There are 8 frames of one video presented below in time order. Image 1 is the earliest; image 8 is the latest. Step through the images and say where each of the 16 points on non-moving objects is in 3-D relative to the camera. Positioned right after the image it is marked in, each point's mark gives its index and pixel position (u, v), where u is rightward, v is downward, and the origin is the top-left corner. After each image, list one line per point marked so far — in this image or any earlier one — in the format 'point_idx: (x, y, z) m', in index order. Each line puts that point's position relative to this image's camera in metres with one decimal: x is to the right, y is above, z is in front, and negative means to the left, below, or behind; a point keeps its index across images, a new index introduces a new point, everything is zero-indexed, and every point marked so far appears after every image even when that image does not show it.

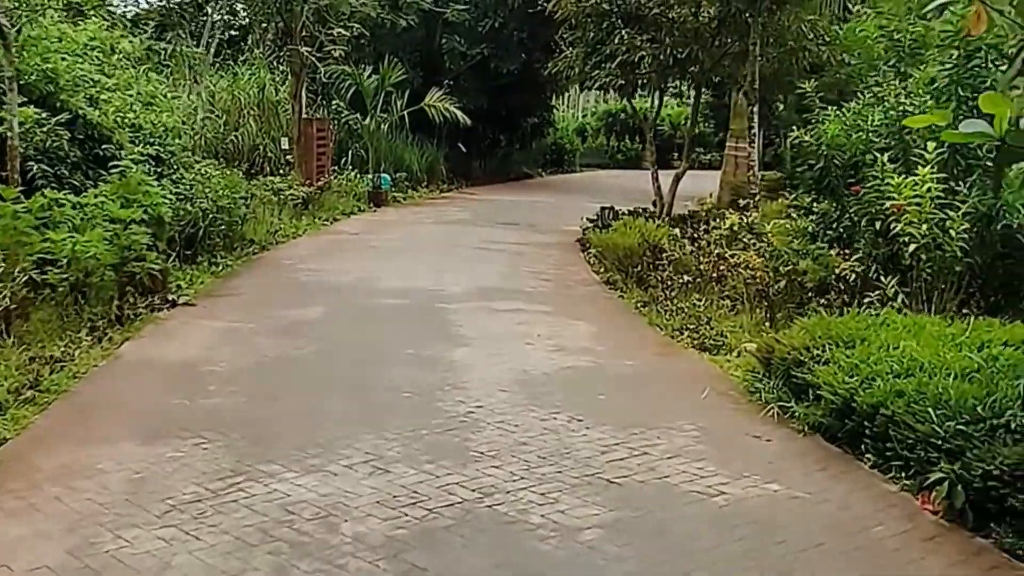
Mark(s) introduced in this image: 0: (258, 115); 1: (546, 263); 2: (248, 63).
0: (-3.6, +2.4, +15.9) m
1: (+0.3, +0.2, +10.5) m
2: (-3.9, +3.3, +16.9) m
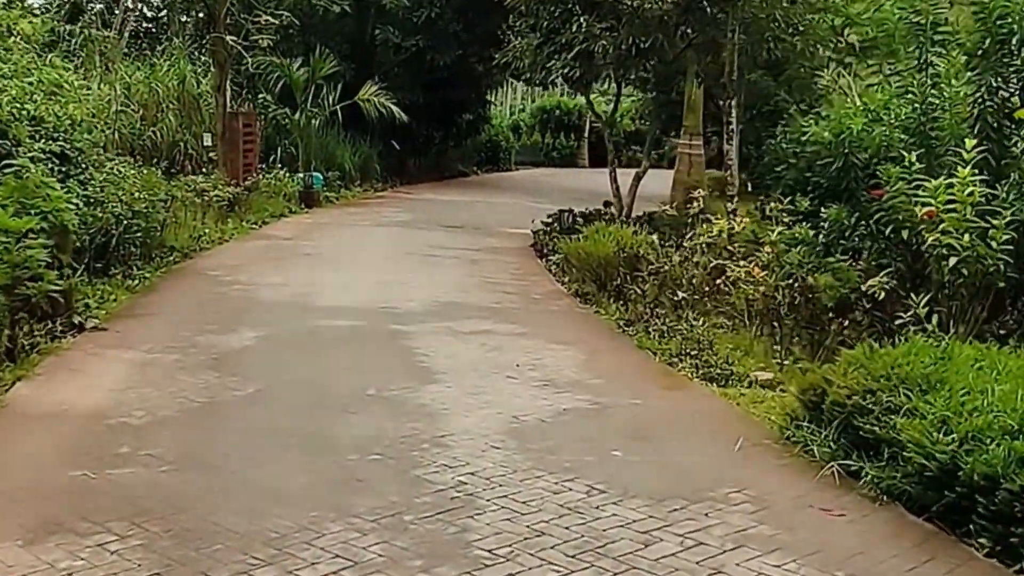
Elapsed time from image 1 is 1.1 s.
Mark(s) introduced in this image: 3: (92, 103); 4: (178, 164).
0: (-4.3, +2.3, +14.7) m
1: (-0.1, +0.1, +9.5) m
2: (-4.7, +3.2, +15.7) m
3: (-3.9, +1.7, +10.7) m
4: (-4.2, +1.6, +14.5) m
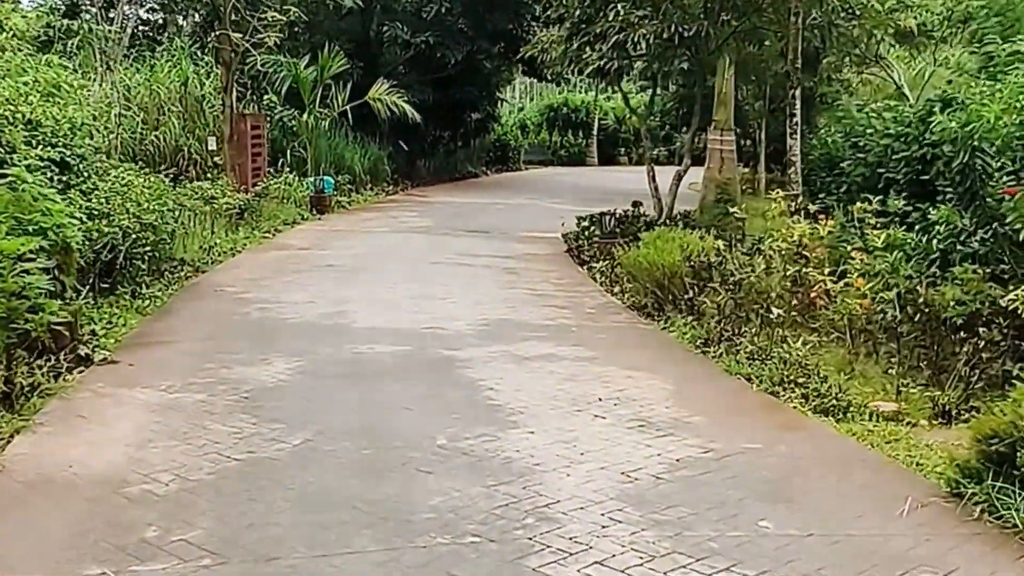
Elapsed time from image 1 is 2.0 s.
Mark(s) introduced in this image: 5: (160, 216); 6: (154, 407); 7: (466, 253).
0: (-4.0, +2.1, +13.8) m
1: (+0.3, 0.0, +8.7) m
2: (-4.5, +3.0, +14.8) m
3: (-3.6, +1.6, +9.8) m
4: (-3.9, +1.4, +13.7) m
5: (-2.6, +0.5, +8.5) m
6: (-1.4, -0.5, +4.6) m
7: (-0.4, +0.3, +10.6) m
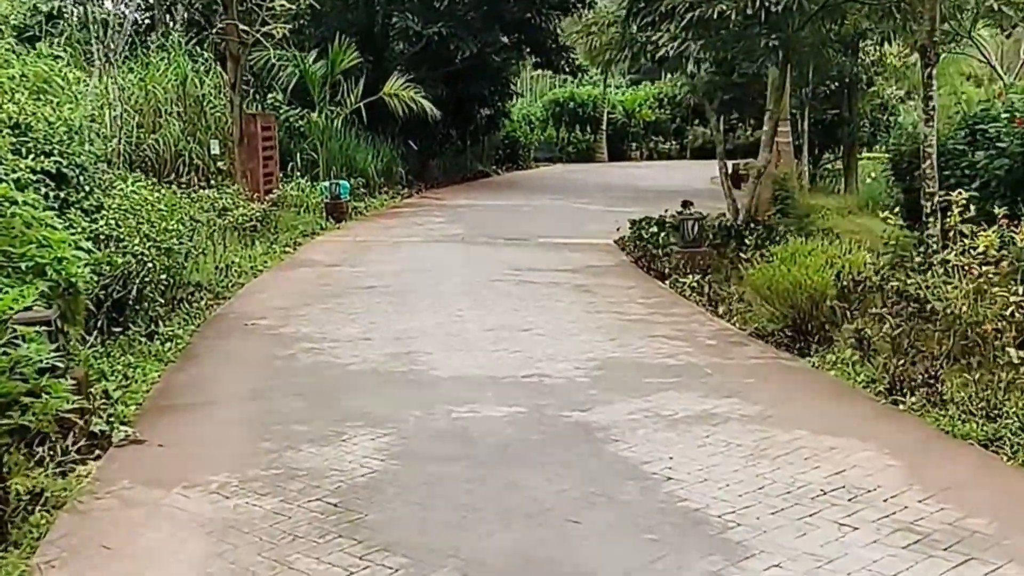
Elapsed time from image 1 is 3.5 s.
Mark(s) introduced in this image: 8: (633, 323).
0: (-3.6, +1.9, +12.4) m
1: (+0.8, -0.1, +7.3) m
2: (-4.1, +2.8, +13.4) m
3: (-3.1, +1.3, +8.4) m
4: (-3.5, +1.2, +12.3) m
5: (-2.1, +0.3, +7.1) m
6: (-0.9, -0.7, +3.2) m
7: (+0.1, +0.2, +9.3) m
8: (+0.7, -0.2, +6.6) m
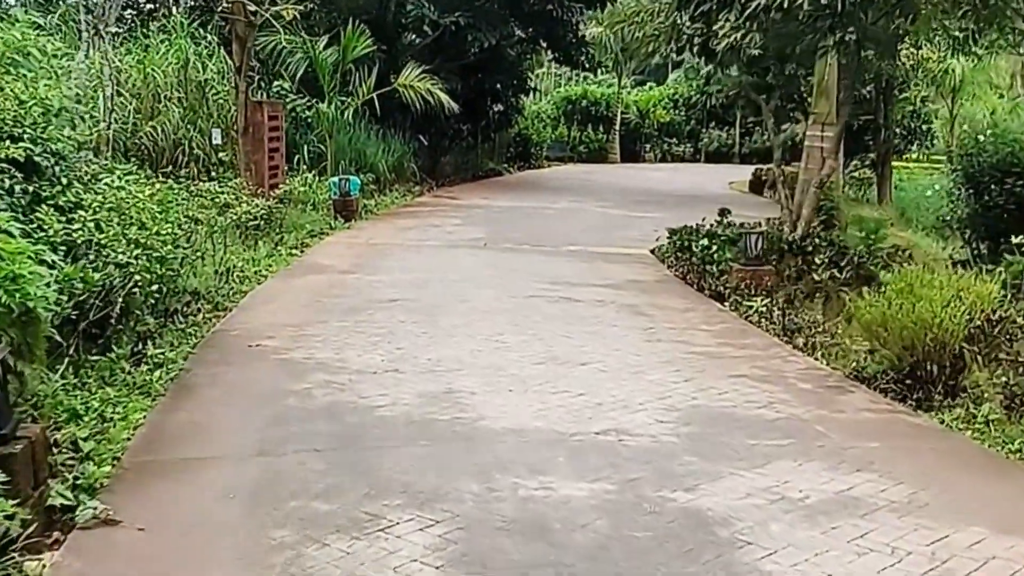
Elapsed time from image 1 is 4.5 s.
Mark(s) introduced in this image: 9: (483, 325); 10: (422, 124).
0: (-3.3, +1.9, +11.4) m
1: (+1.0, -0.2, +6.3) m
2: (-3.7, +2.8, +12.4) m
3: (-2.8, +1.3, +7.4) m
4: (-3.2, +1.2, +11.3) m
5: (-1.8, +0.3, +6.1) m
6: (-0.6, -0.8, +2.2) m
7: (+0.3, +0.1, +8.3) m
8: (+1.0, -0.3, +5.6) m
9: (-0.2, -0.2, +6.3) m
10: (-1.5, +2.7, +18.9) m
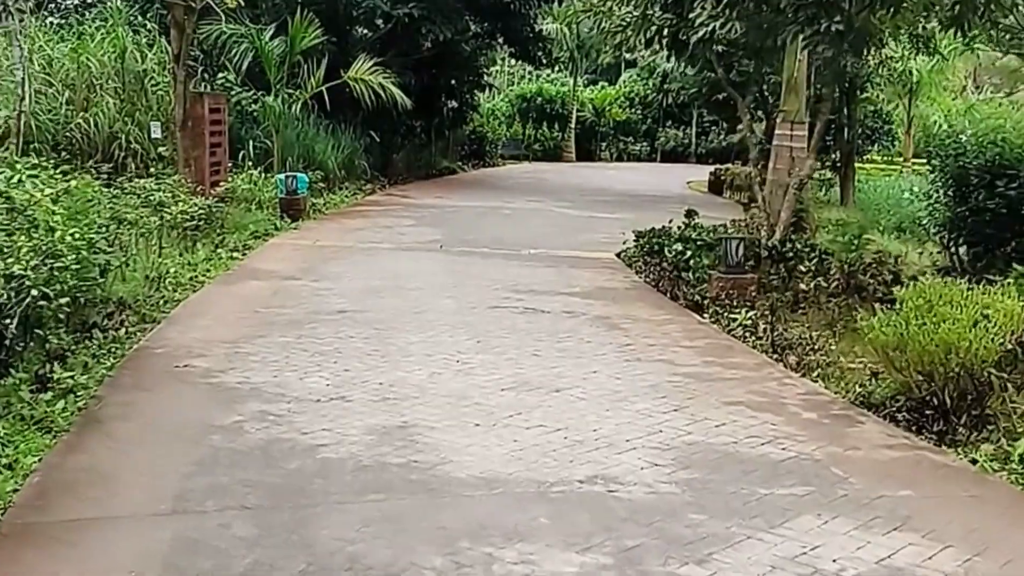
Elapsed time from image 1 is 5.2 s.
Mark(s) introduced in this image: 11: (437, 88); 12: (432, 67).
0: (-3.7, +1.9, +10.6) m
1: (+0.8, -0.3, +5.7) m
2: (-4.2, +2.8, +11.6) m
3: (-3.1, +1.3, +6.7) m
4: (-3.6, +1.1, +10.5) m
5: (-2.0, +0.2, +5.4) m
6: (-0.6, -0.8, +1.5) m
7: (0.0, 0.0, +7.7) m
8: (+0.8, -0.4, +5.0) m
9: (-0.3, -0.3, +5.6) m
10: (-2.2, +2.7, +18.2) m
11: (-1.3, +3.4, +19.6) m
12: (-1.3, +3.6, +18.9) m
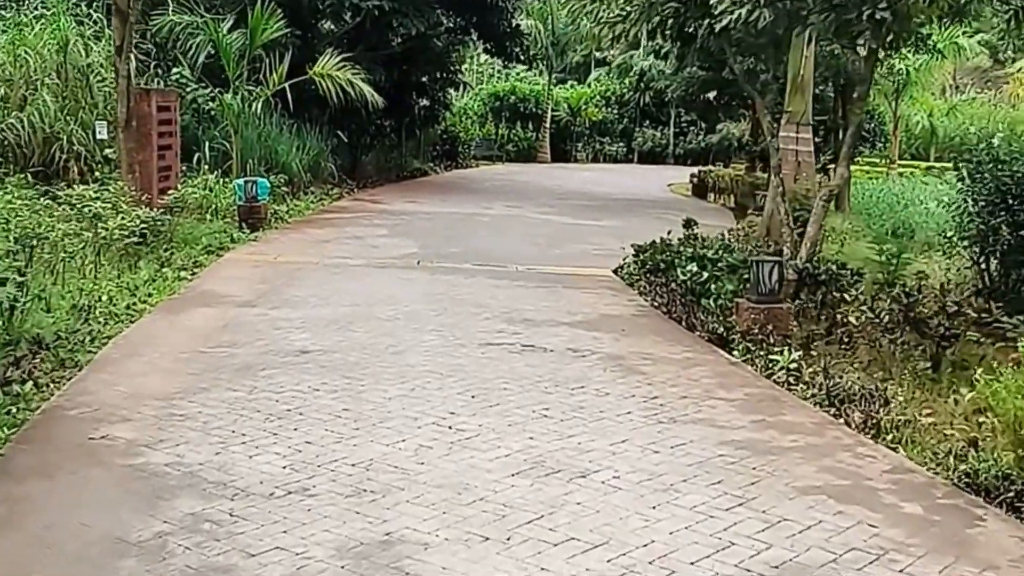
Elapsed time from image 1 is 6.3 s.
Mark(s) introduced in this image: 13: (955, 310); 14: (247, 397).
0: (-3.8, +1.7, +9.5) m
1: (+0.9, -0.5, +4.7) m
2: (-4.3, +2.6, +10.4) m
3: (-3.1, +1.1, +5.5) m
4: (-3.7, +1.0, +9.3) m
5: (-2.0, 0.0, +4.3) m
6: (-0.5, -1.0, +0.5) m
7: (0.0, -0.2, +6.6) m
8: (+0.8, -0.6, +4.0) m
9: (-0.3, -0.4, +4.6) m
10: (-2.5, +2.5, +17.1) m
11: (-1.7, +3.3, +18.5) m
12: (-1.7, +3.5, +17.8) m
13: (+2.3, -0.1, +6.0) m
14: (-1.1, -0.4, +4.5) m
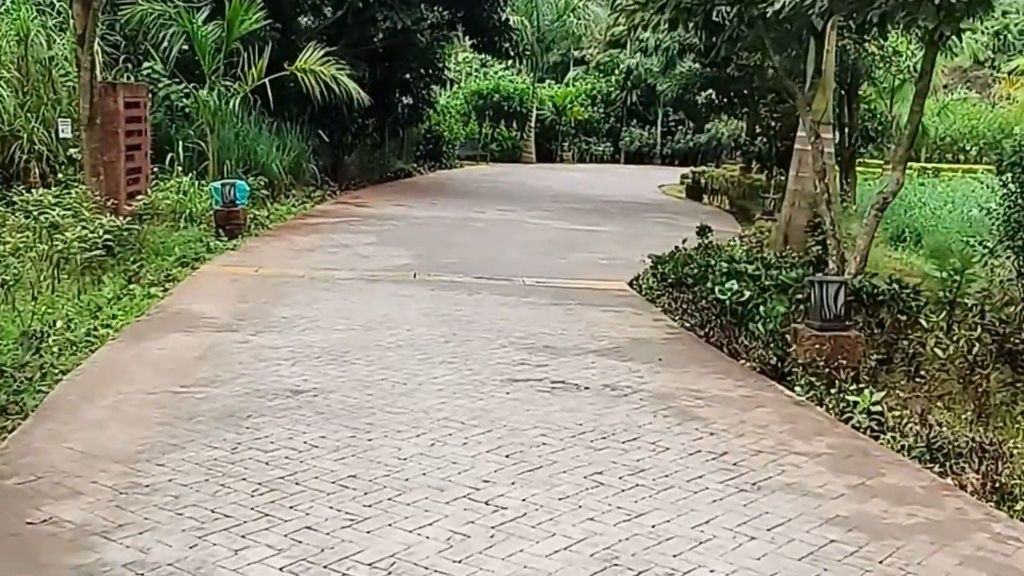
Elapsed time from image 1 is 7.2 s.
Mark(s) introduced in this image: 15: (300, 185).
0: (-3.8, +1.6, +8.6) m
1: (+1.0, -0.6, +3.9) m
2: (-4.3, +2.5, +9.5) m
3: (-3.0, +1.0, +4.6) m
4: (-3.7, +0.9, +8.4) m
5: (-1.8, -0.1, +3.4) m
6: (-0.3, -1.1, -0.4) m
7: (+0.1, -0.3, +5.8) m
8: (+1.0, -0.7, +3.2) m
9: (-0.2, -0.5, +3.7) m
10: (-2.7, +2.4, +16.2) m
11: (-1.8, +3.2, +17.6) m
12: (-1.8, +3.4, +16.9) m
13: (+2.4, -0.2, +5.2) m
14: (-0.9, -0.5, +3.7) m
15: (-2.6, +1.3, +13.9) m
